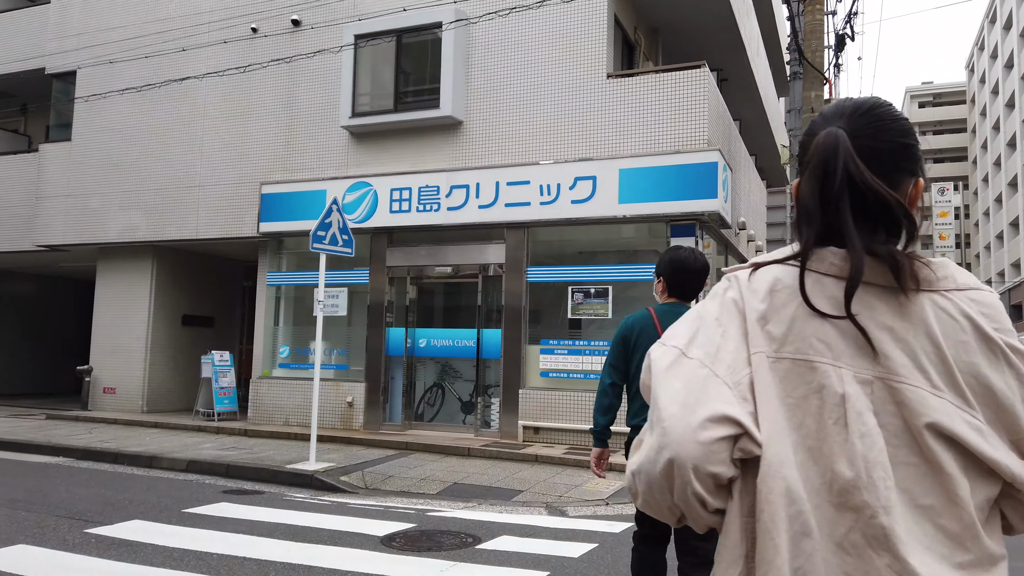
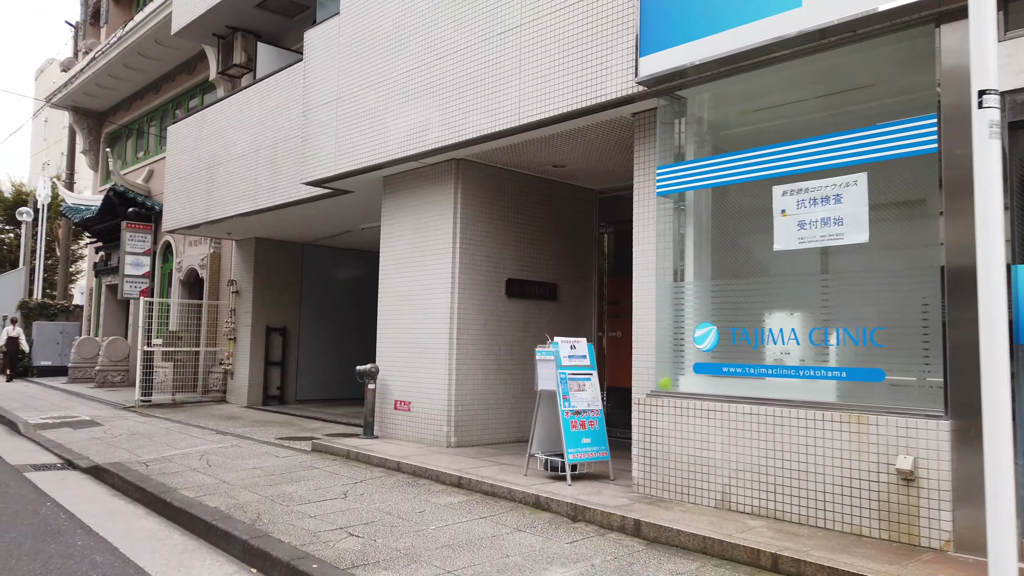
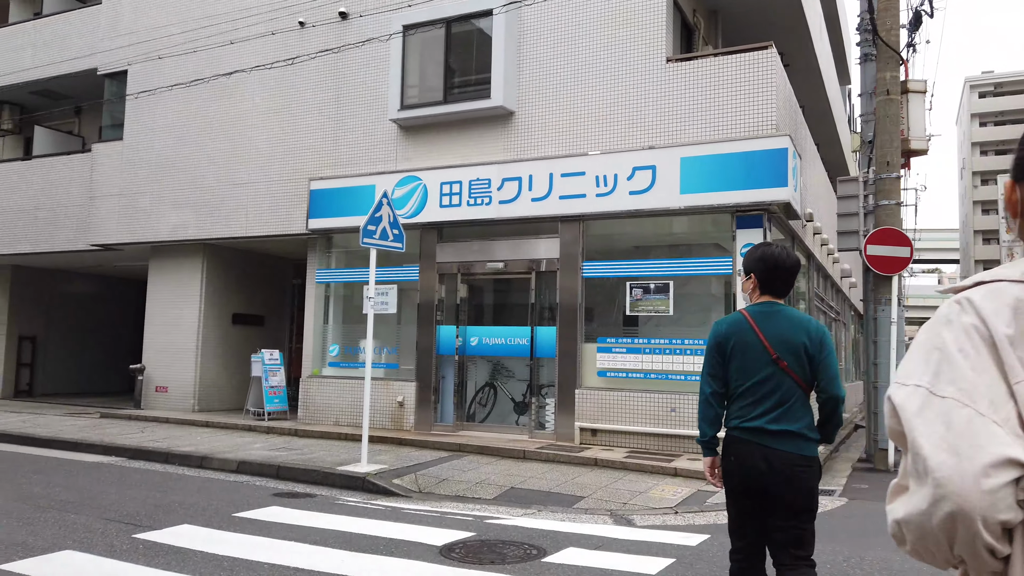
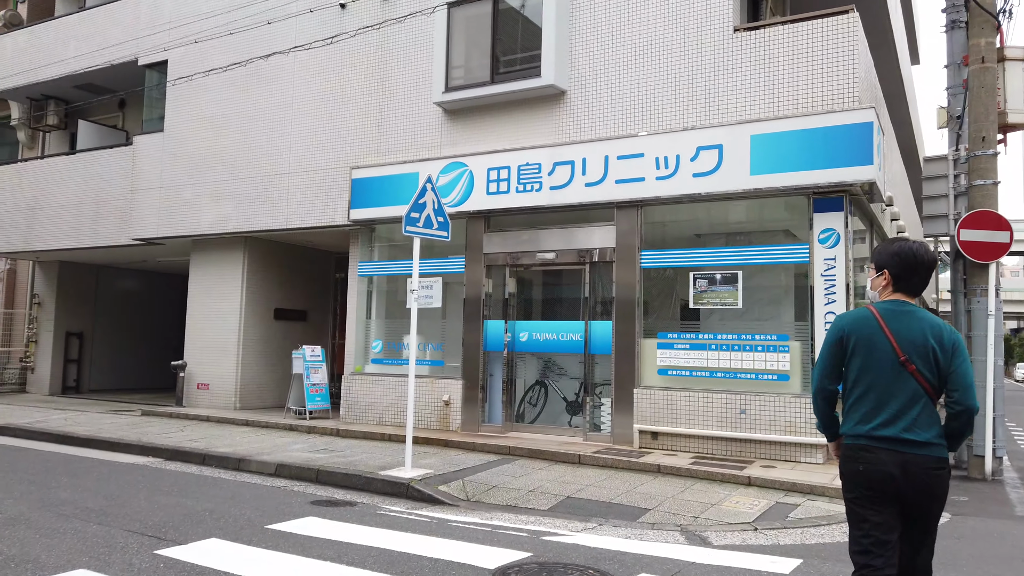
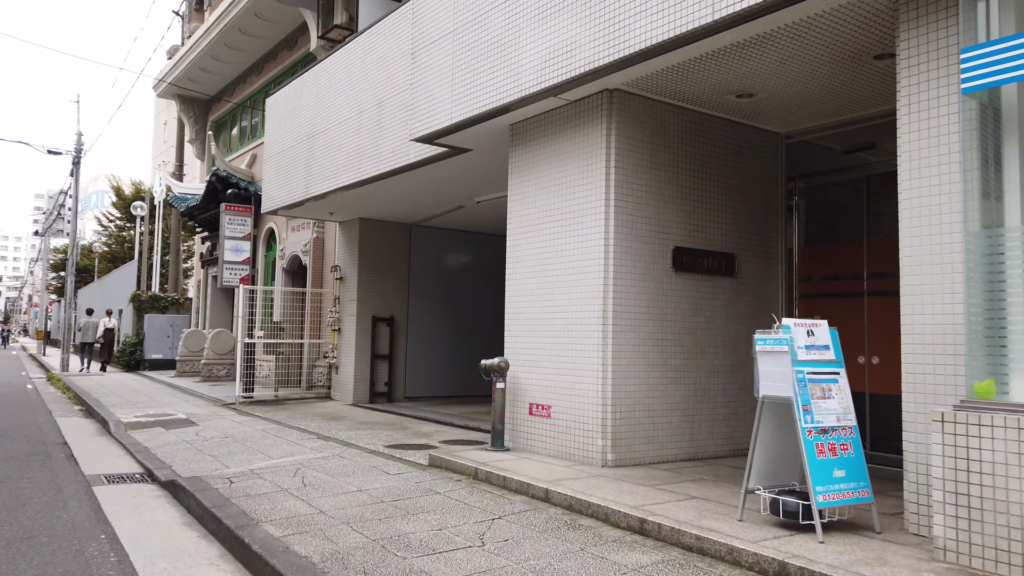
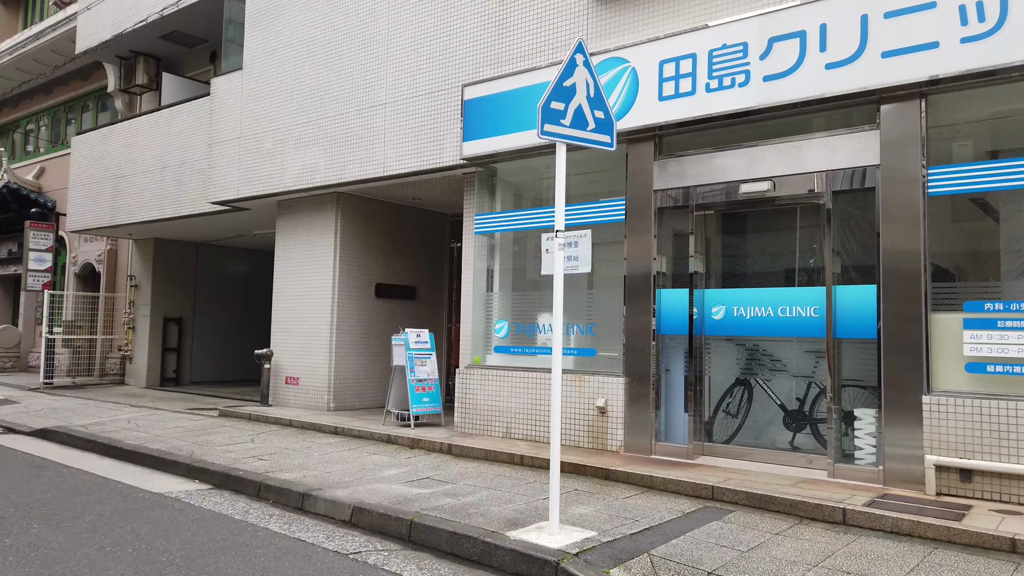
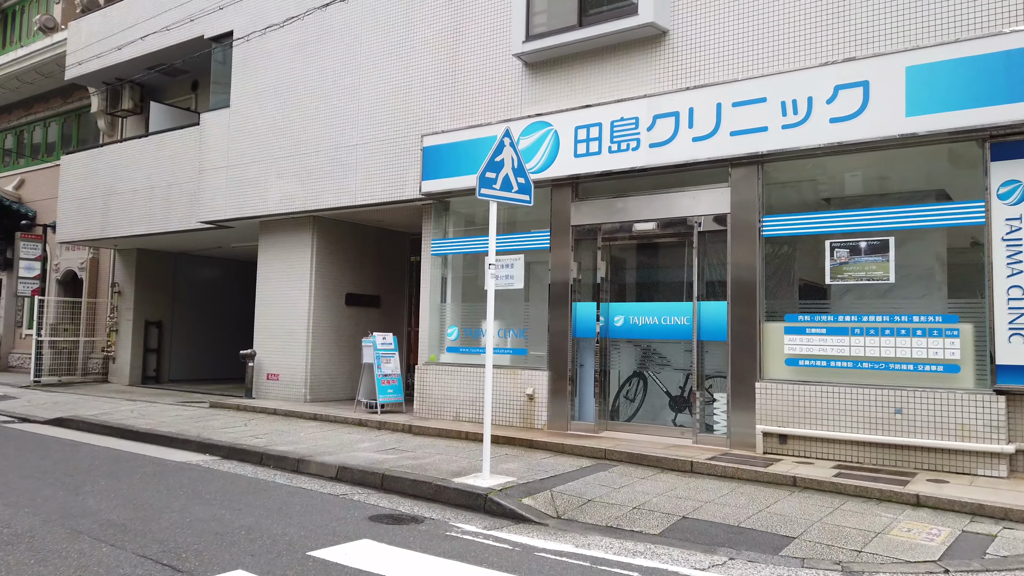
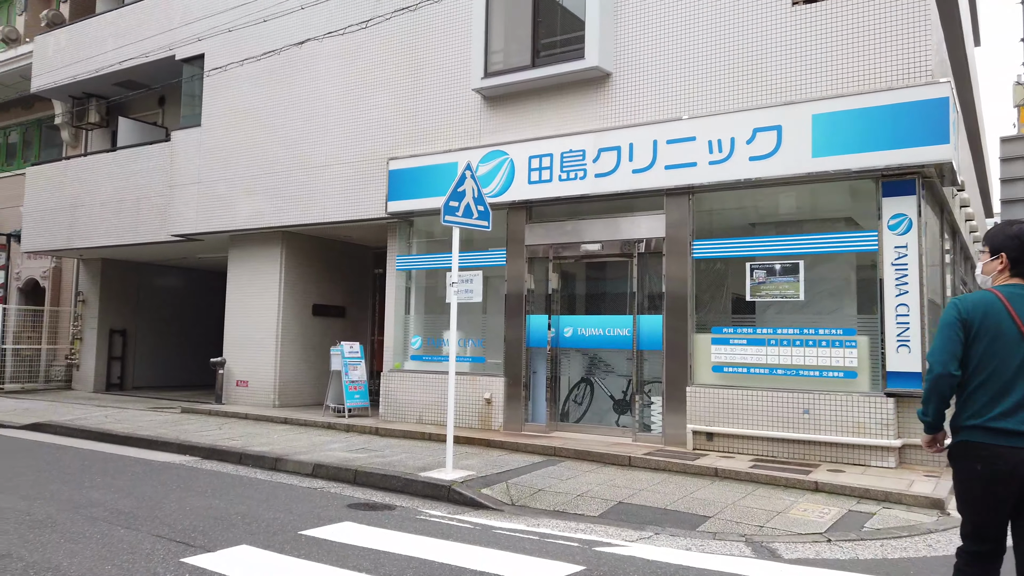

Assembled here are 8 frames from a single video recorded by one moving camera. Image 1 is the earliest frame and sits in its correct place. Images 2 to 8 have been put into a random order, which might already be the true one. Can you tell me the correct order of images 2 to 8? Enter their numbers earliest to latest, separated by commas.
3, 4, 8, 7, 6, 2, 5
